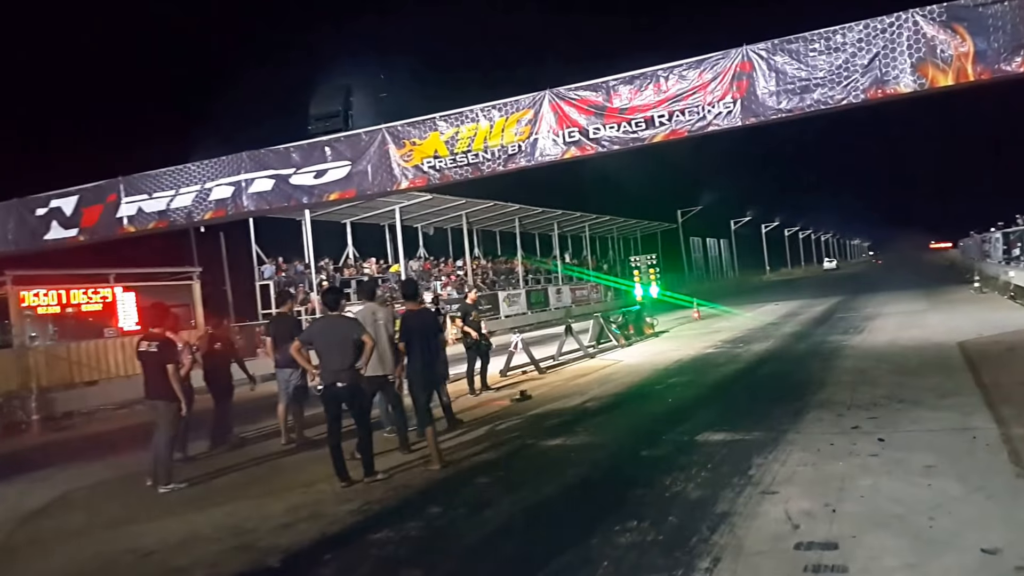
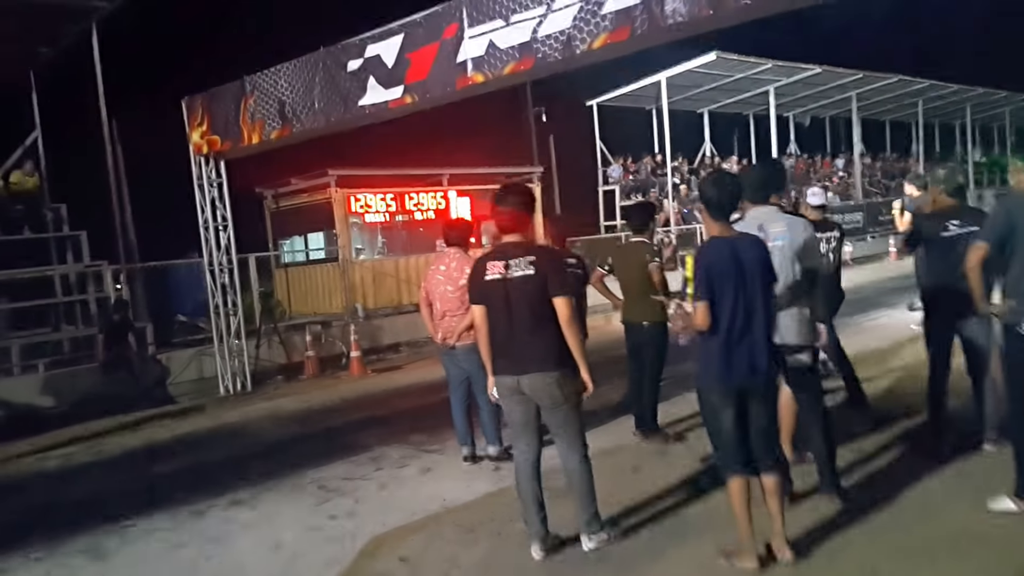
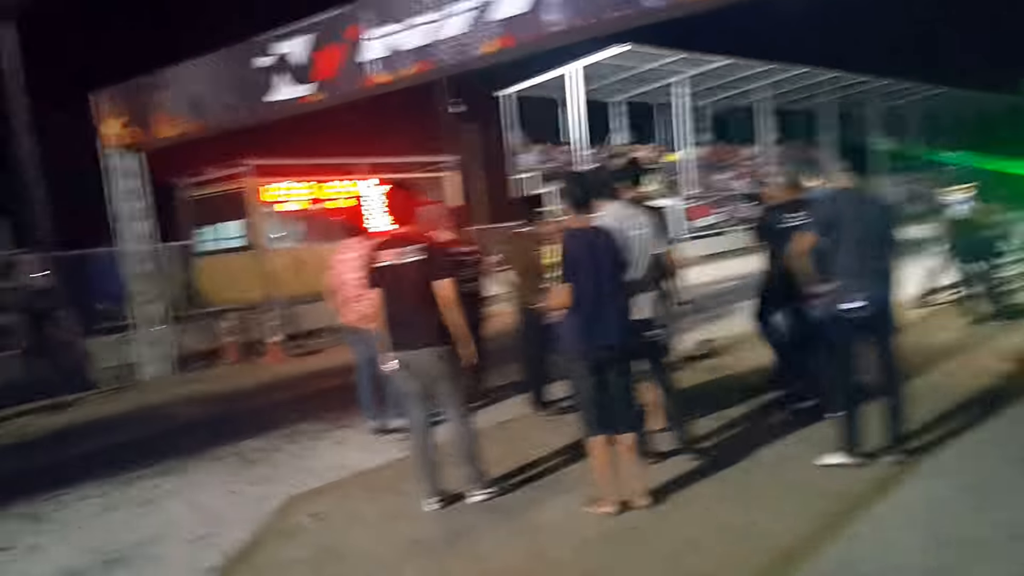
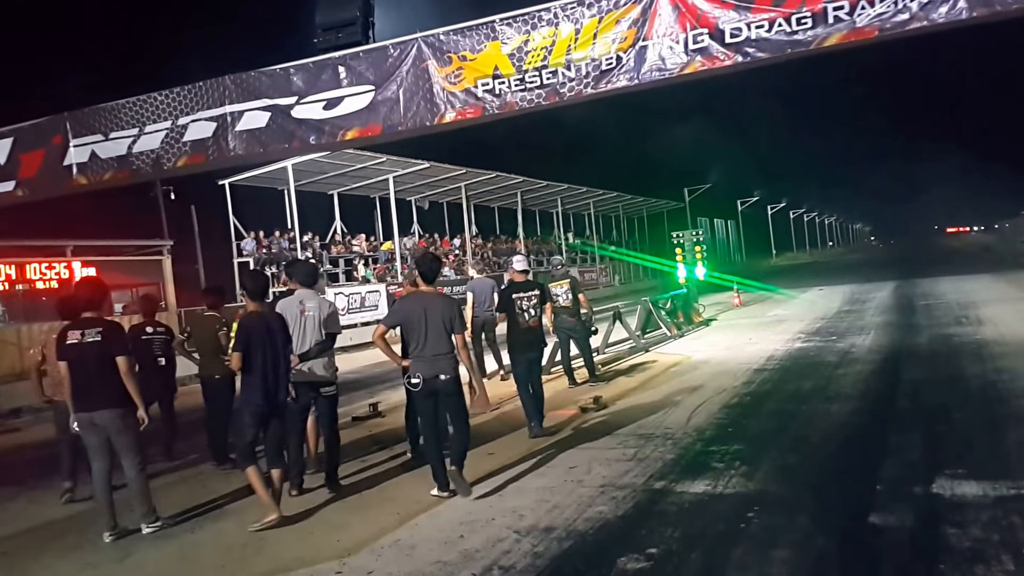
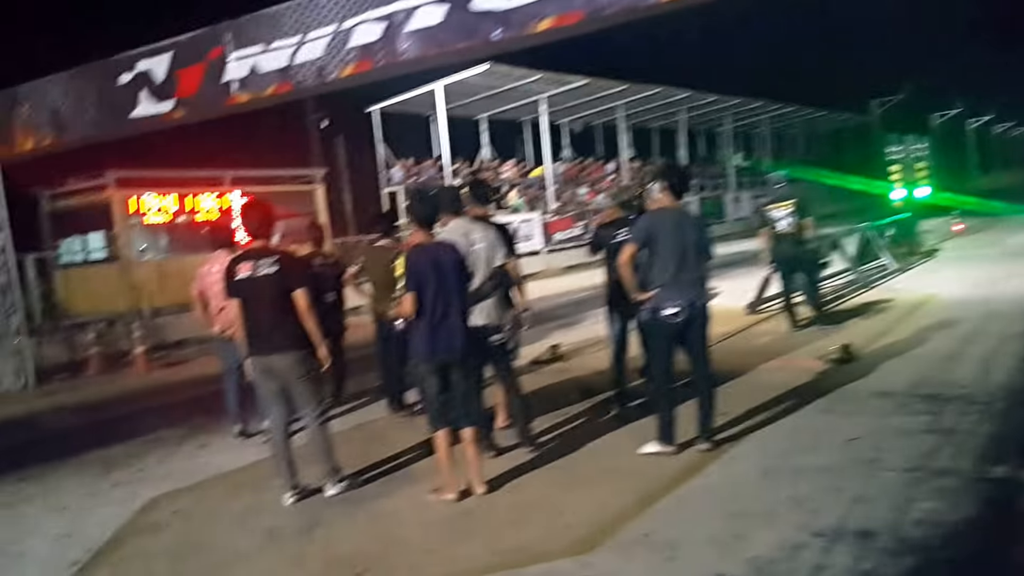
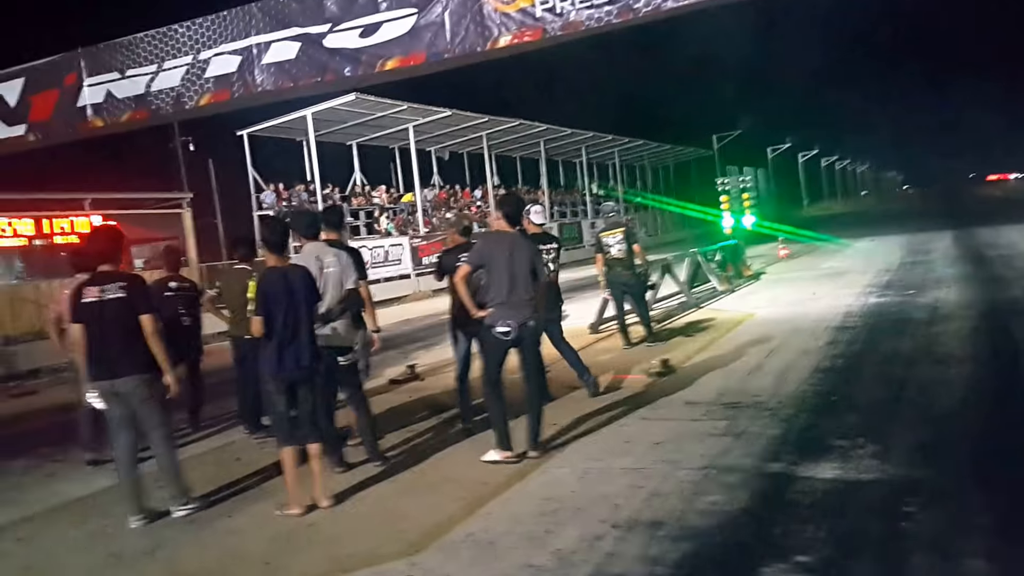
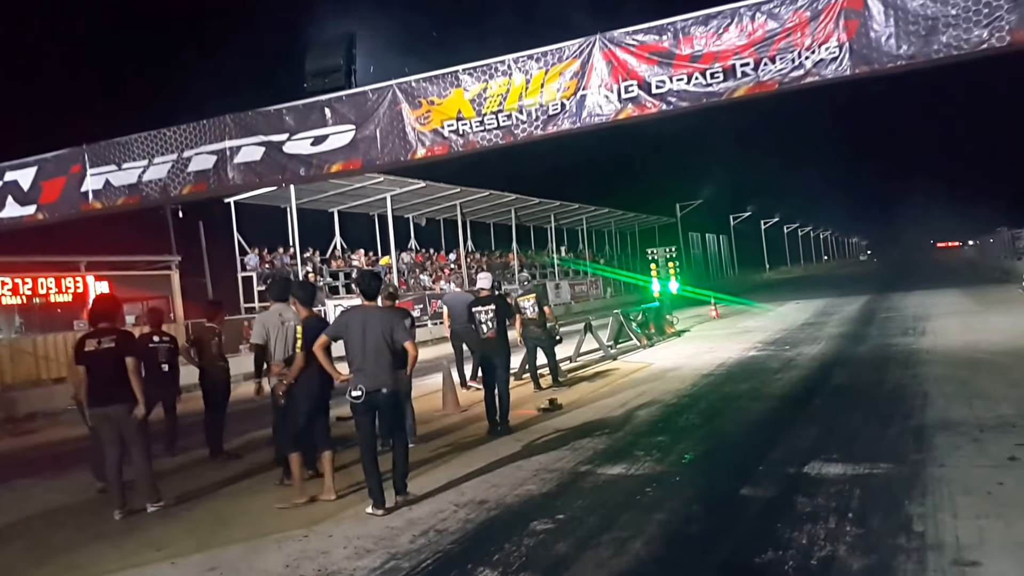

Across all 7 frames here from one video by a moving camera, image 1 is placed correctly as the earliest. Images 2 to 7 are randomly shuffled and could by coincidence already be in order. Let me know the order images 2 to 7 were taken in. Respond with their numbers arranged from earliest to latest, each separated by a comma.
7, 4, 6, 5, 3, 2
